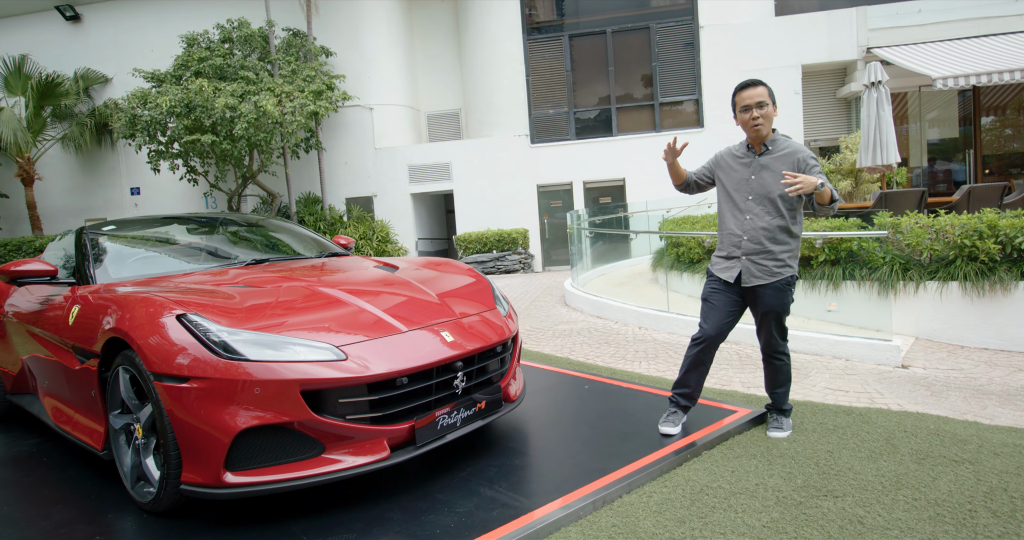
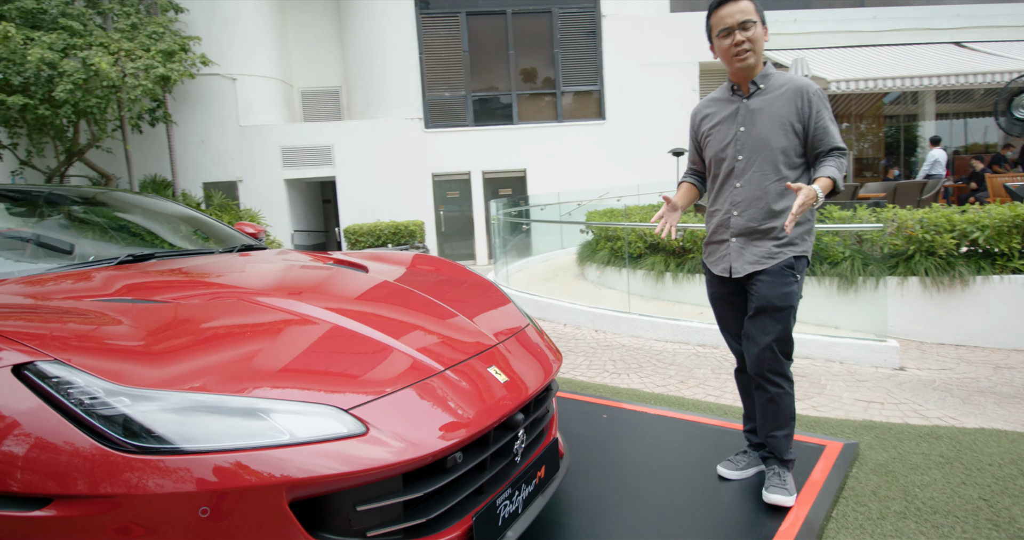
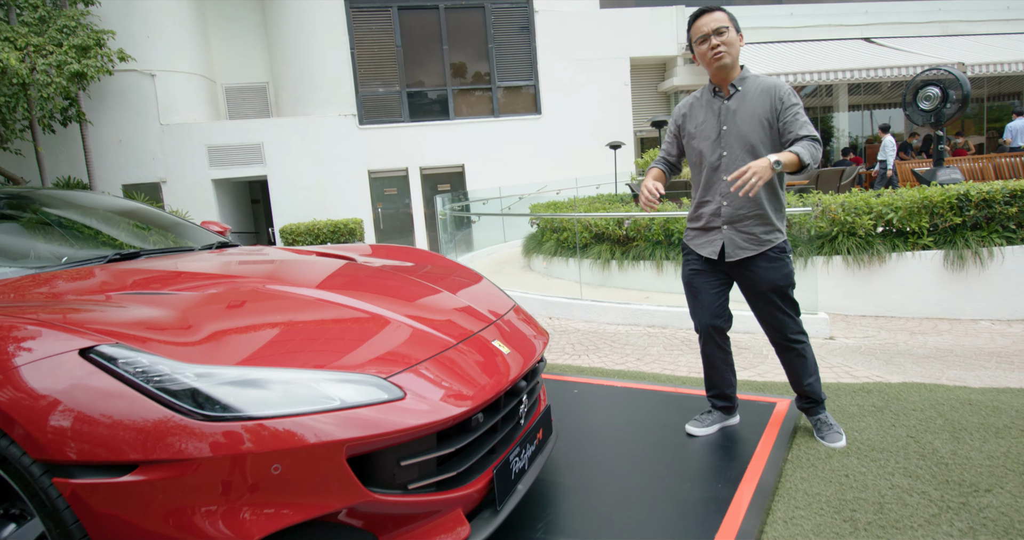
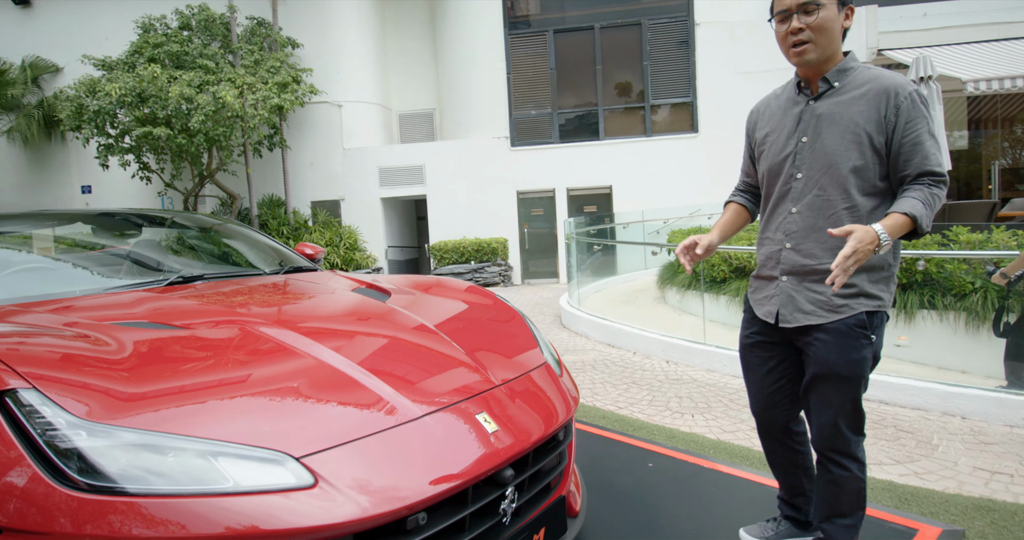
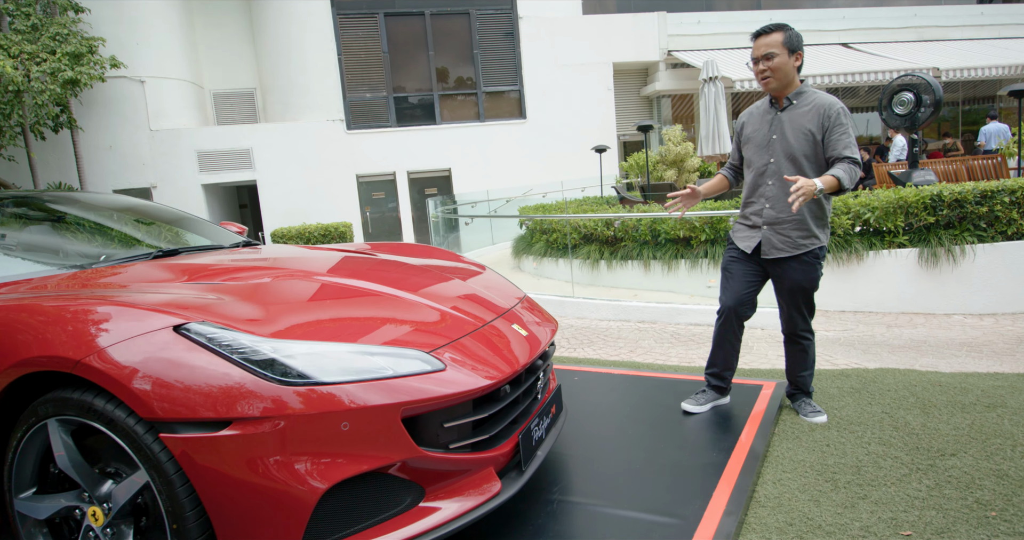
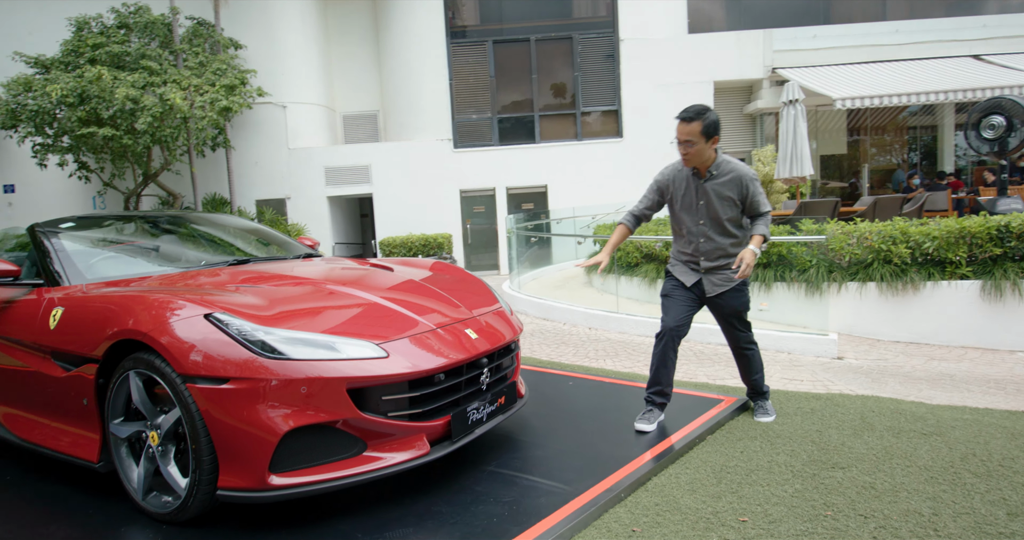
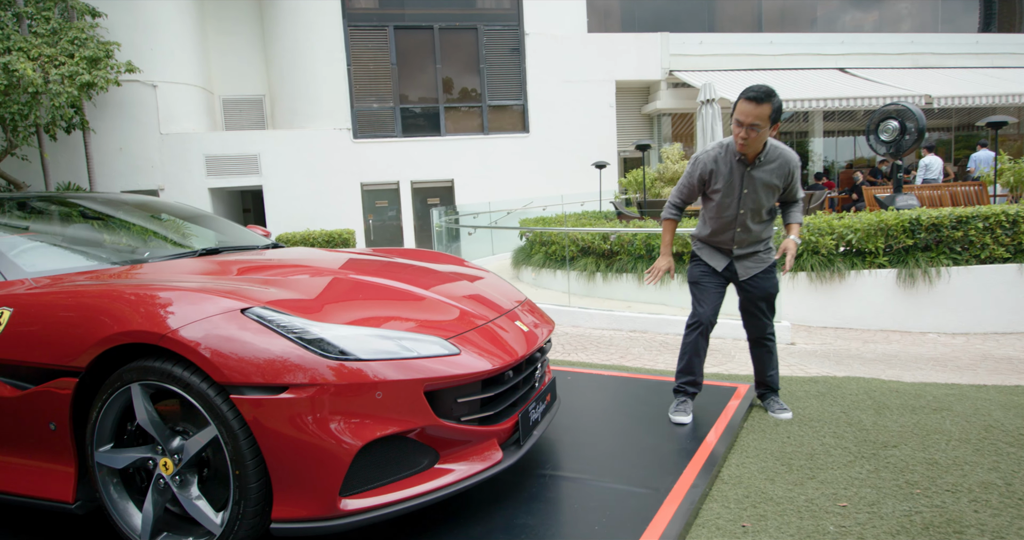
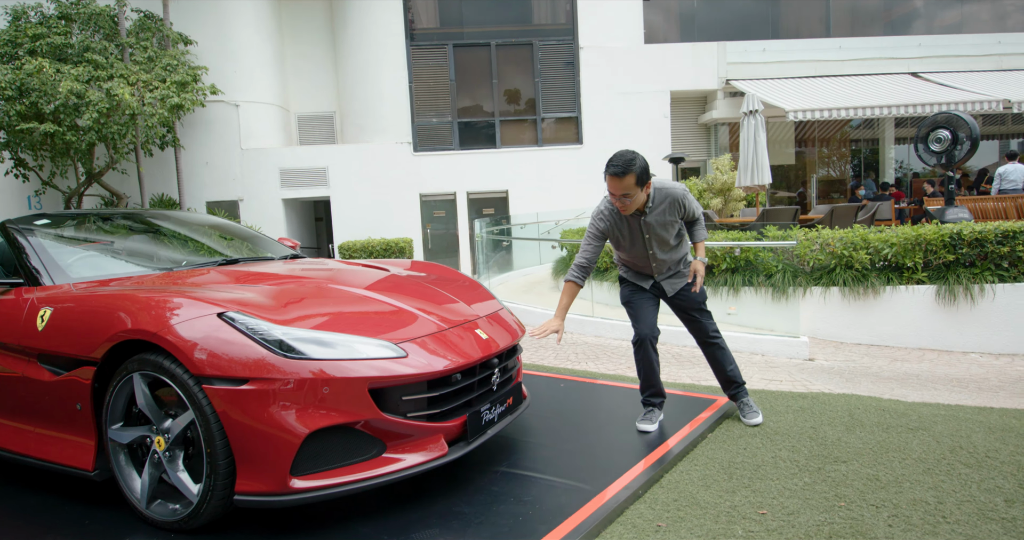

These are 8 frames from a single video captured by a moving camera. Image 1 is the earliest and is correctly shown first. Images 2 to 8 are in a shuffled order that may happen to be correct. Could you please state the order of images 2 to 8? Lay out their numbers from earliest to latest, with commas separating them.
6, 8, 7, 5, 3, 2, 4
